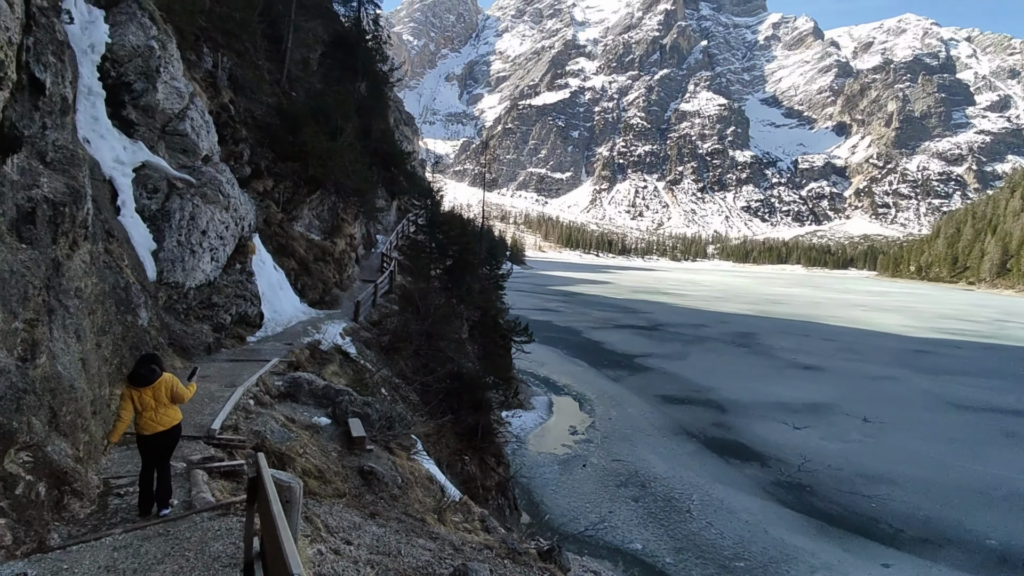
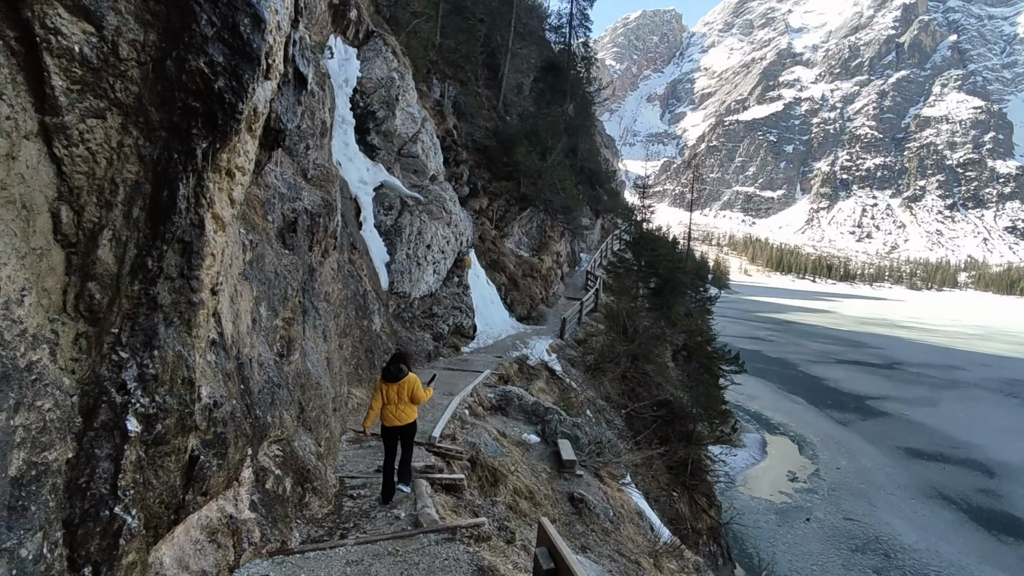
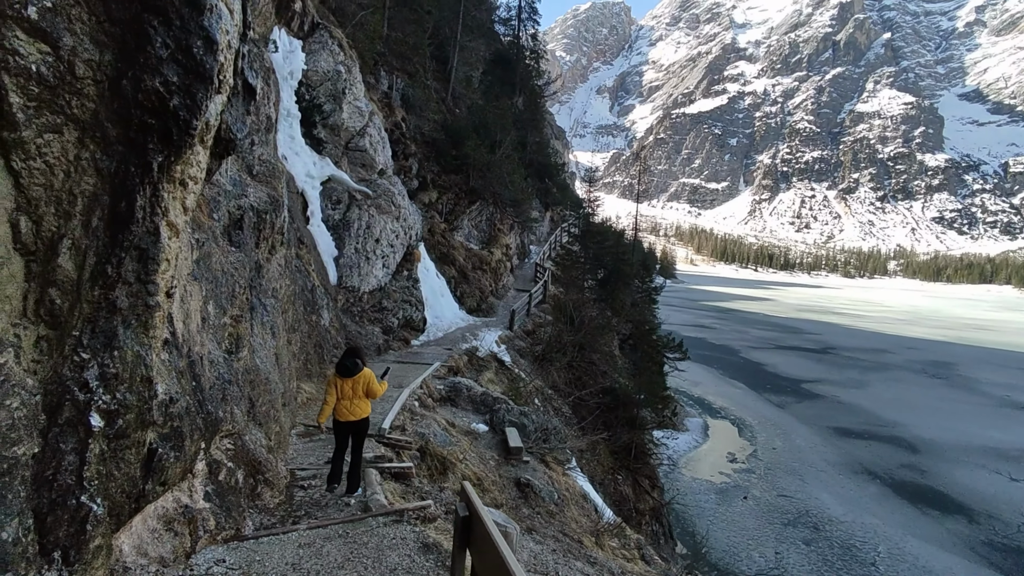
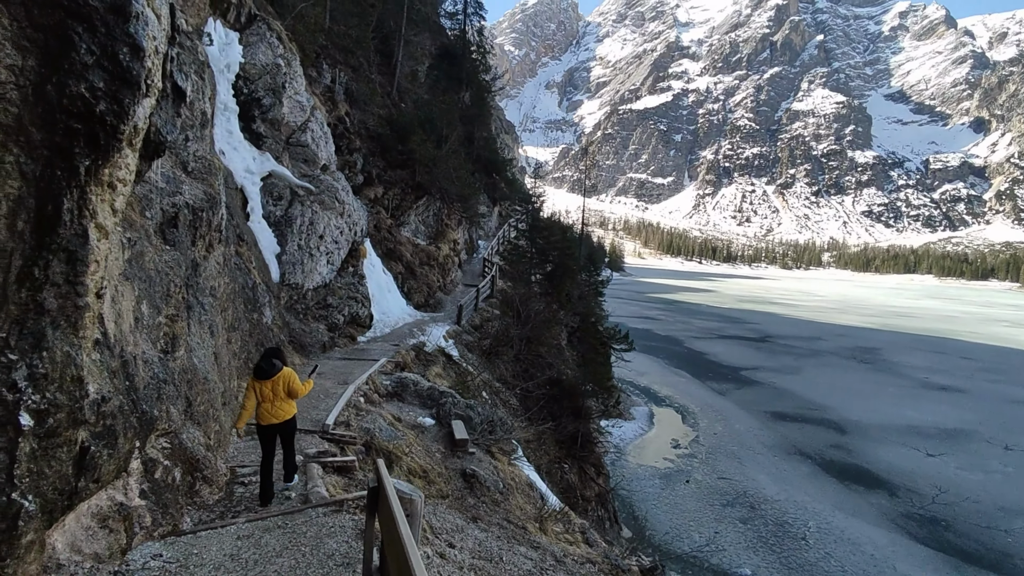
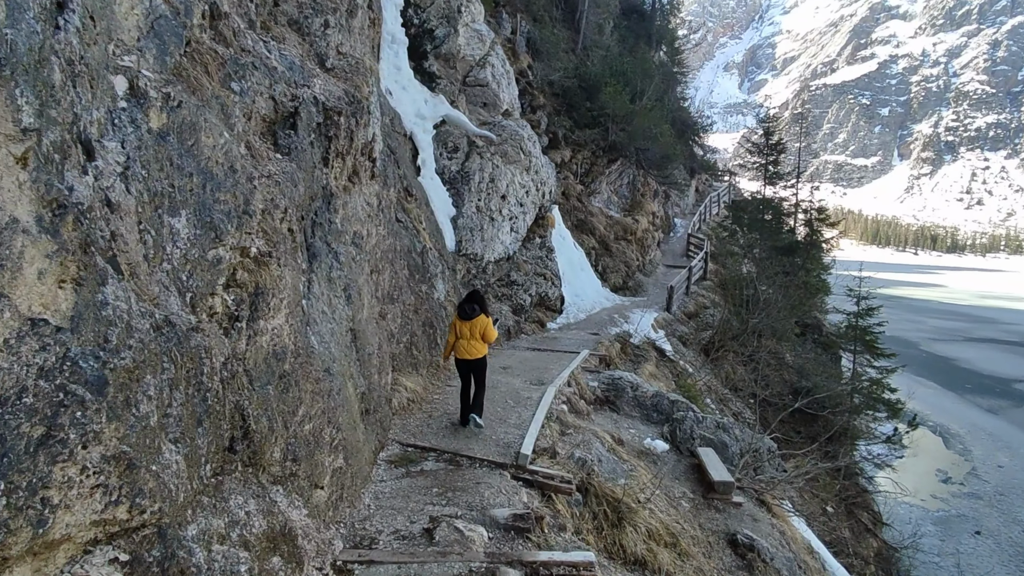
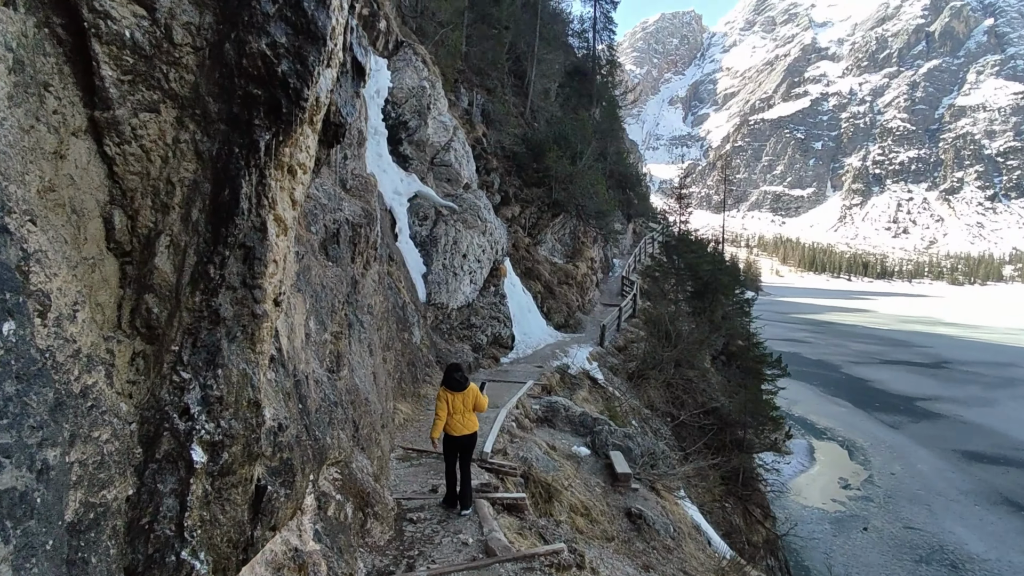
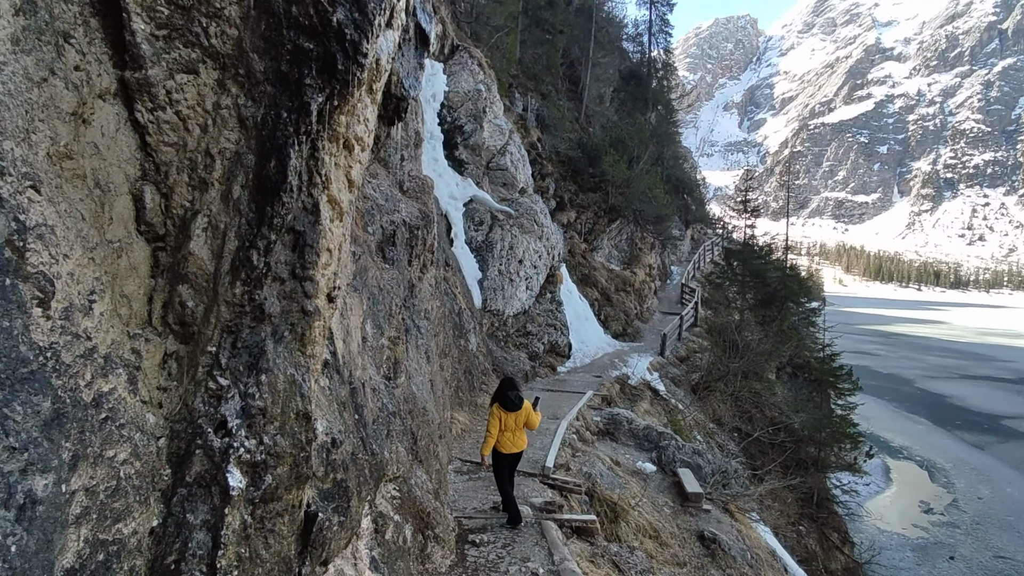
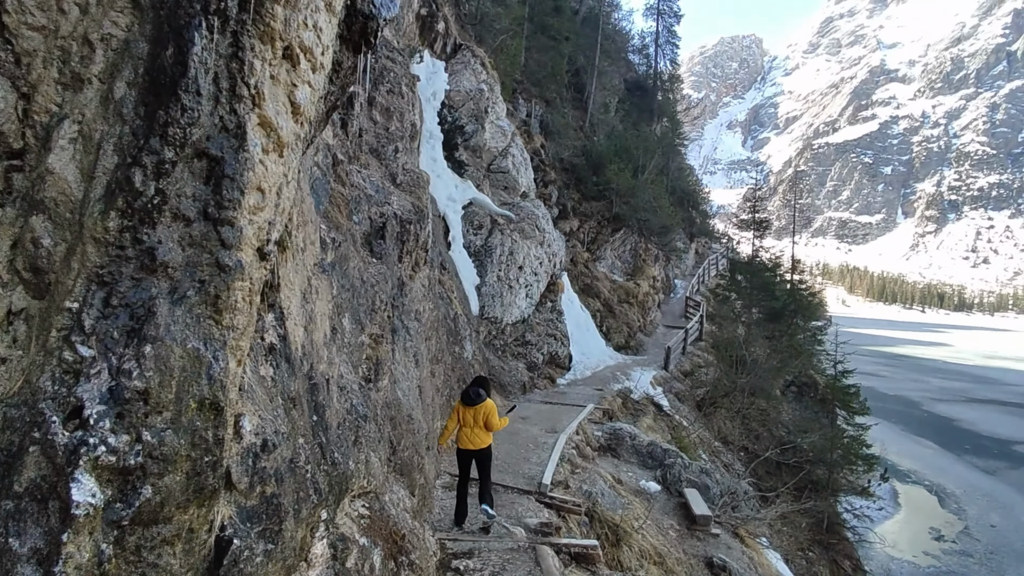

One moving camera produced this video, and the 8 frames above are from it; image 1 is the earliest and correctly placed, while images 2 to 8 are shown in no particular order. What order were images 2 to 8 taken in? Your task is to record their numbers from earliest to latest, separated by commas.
4, 3, 2, 6, 7, 8, 5
